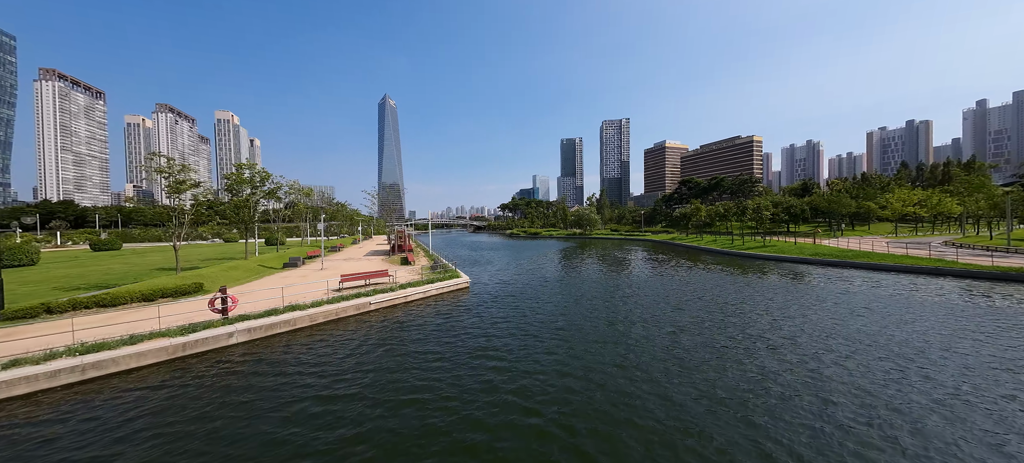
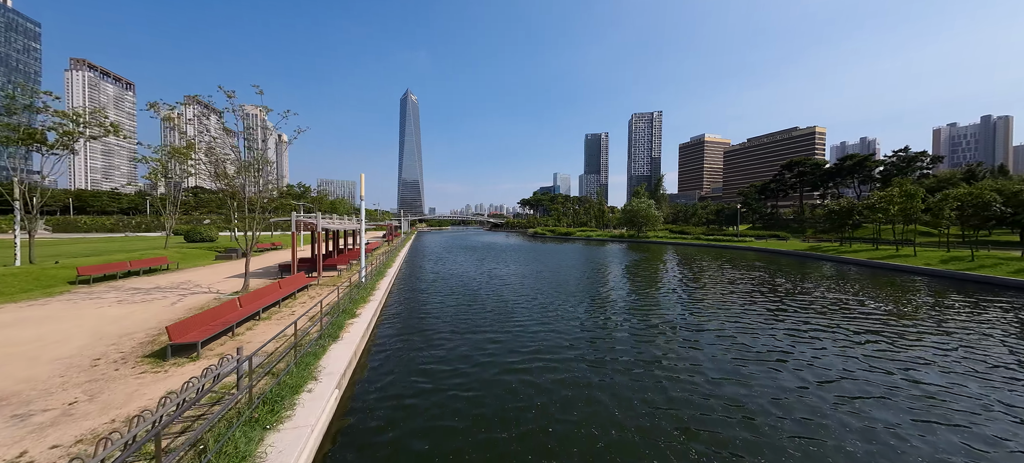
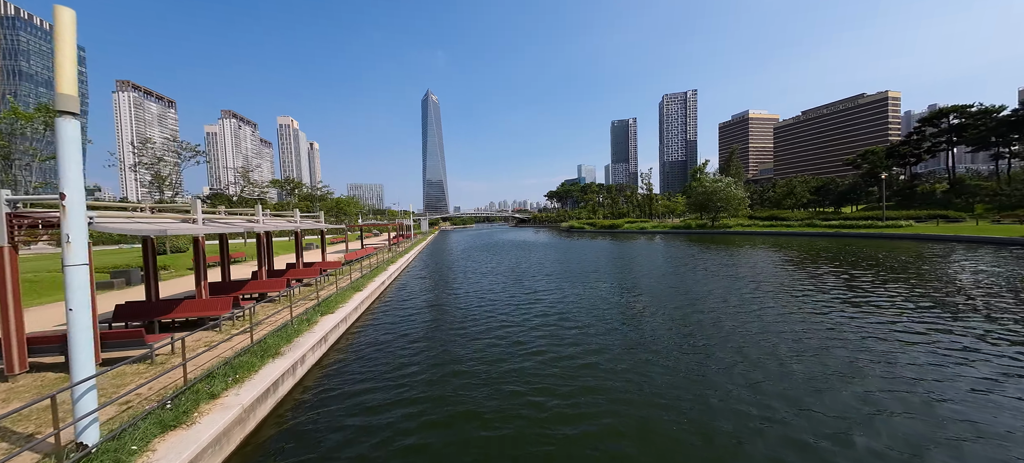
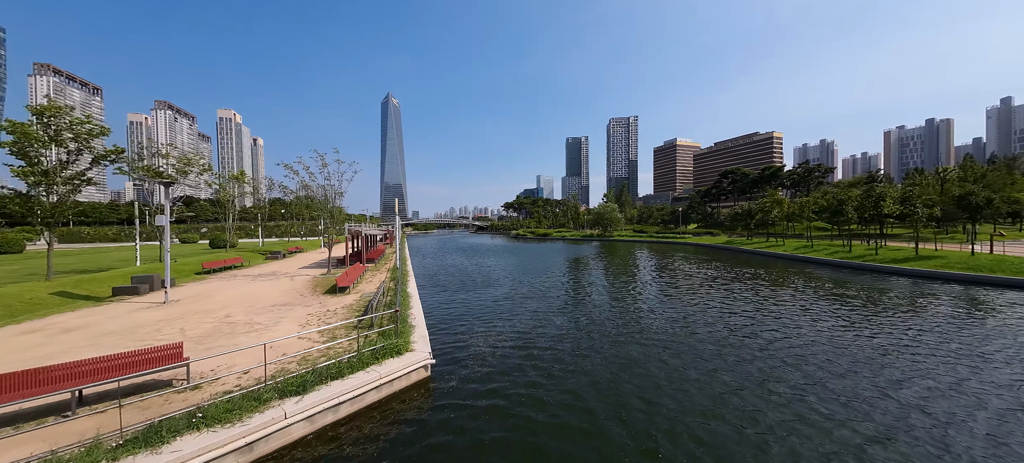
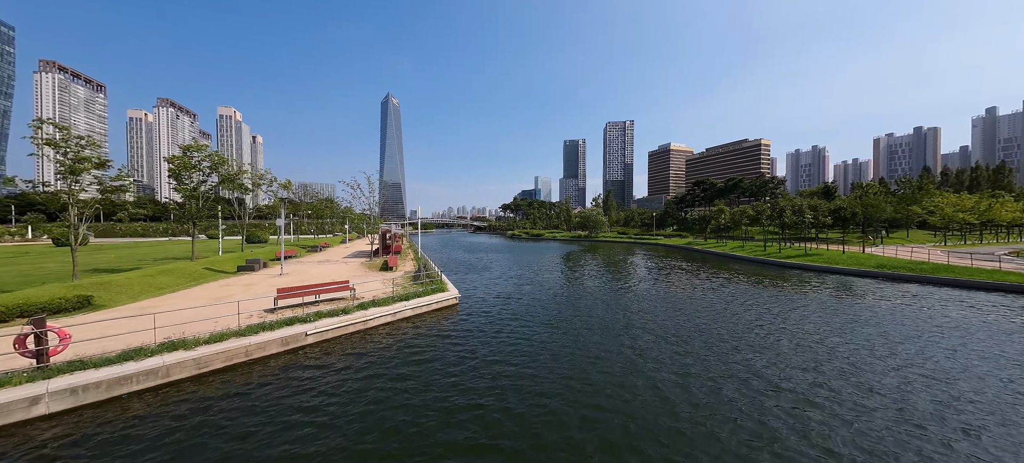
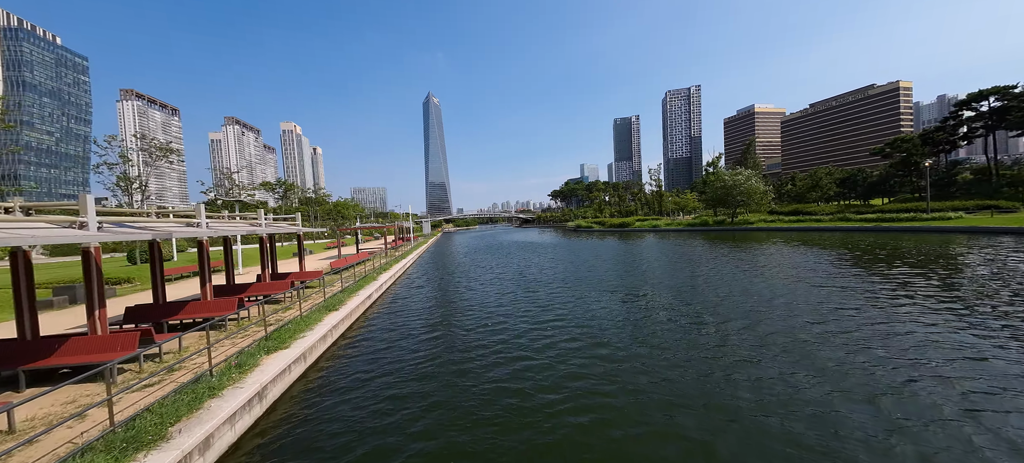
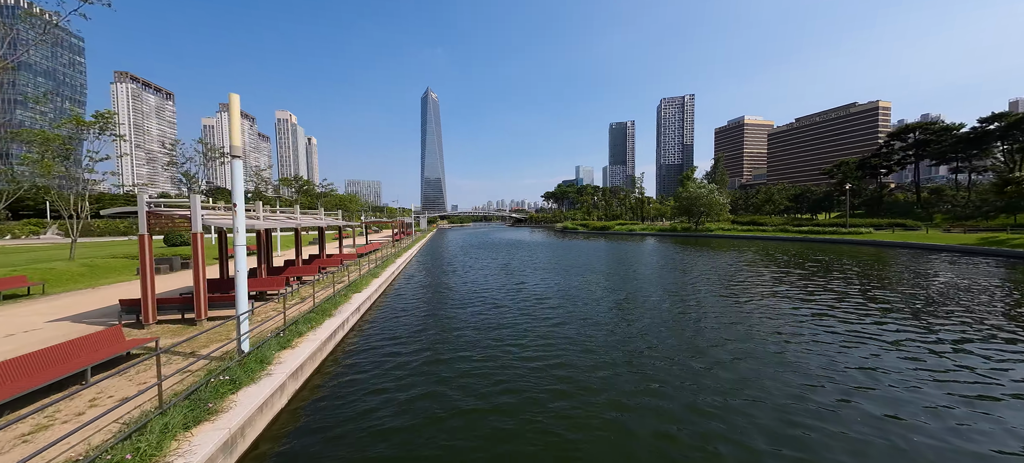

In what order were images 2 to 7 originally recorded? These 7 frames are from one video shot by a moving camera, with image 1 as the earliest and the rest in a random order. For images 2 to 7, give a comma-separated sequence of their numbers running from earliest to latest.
5, 4, 2, 7, 3, 6
